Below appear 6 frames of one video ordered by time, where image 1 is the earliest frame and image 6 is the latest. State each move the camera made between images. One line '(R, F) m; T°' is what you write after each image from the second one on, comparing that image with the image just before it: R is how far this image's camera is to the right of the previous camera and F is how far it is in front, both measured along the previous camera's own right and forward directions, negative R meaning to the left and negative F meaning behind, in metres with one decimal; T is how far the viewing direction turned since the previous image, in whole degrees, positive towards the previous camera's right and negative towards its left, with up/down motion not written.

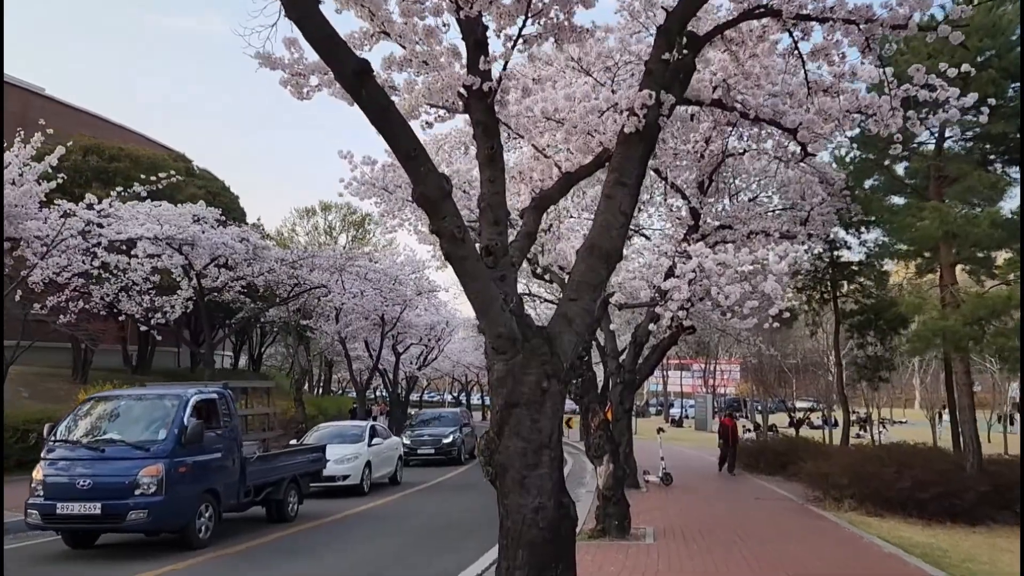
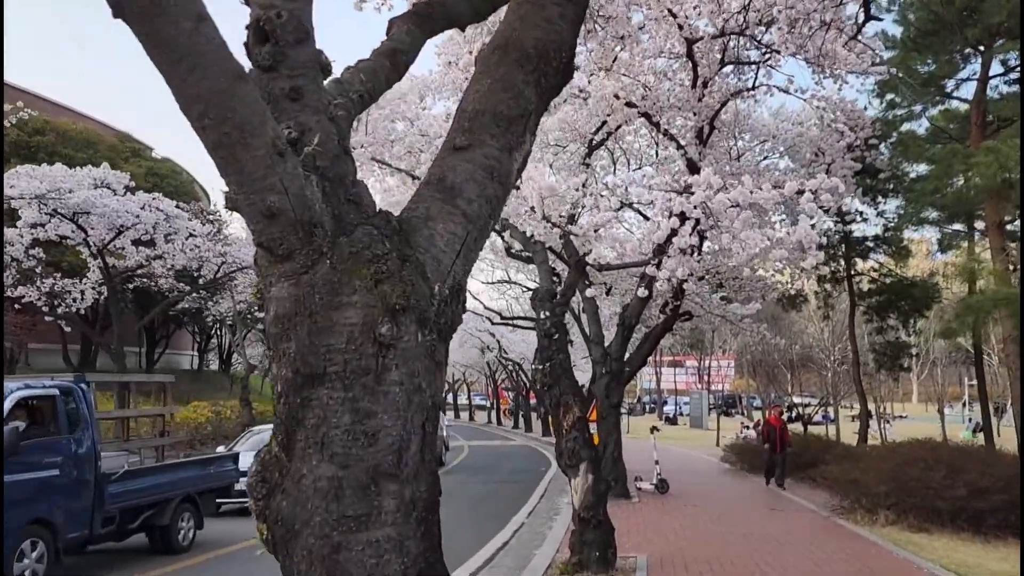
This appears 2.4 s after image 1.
(+0.5, +2.6) m; +1°
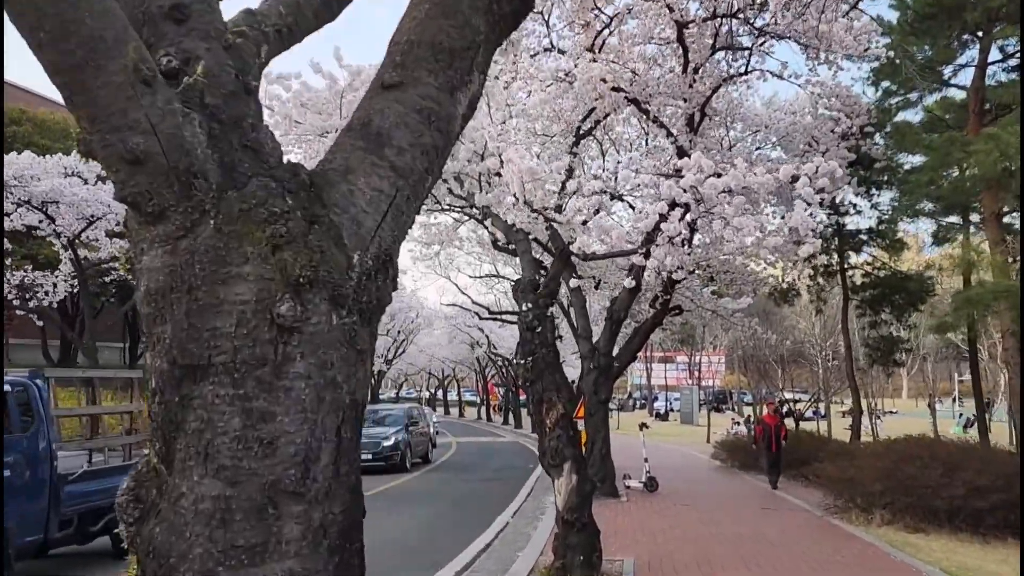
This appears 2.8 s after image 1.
(+0.1, +0.4) m; +1°
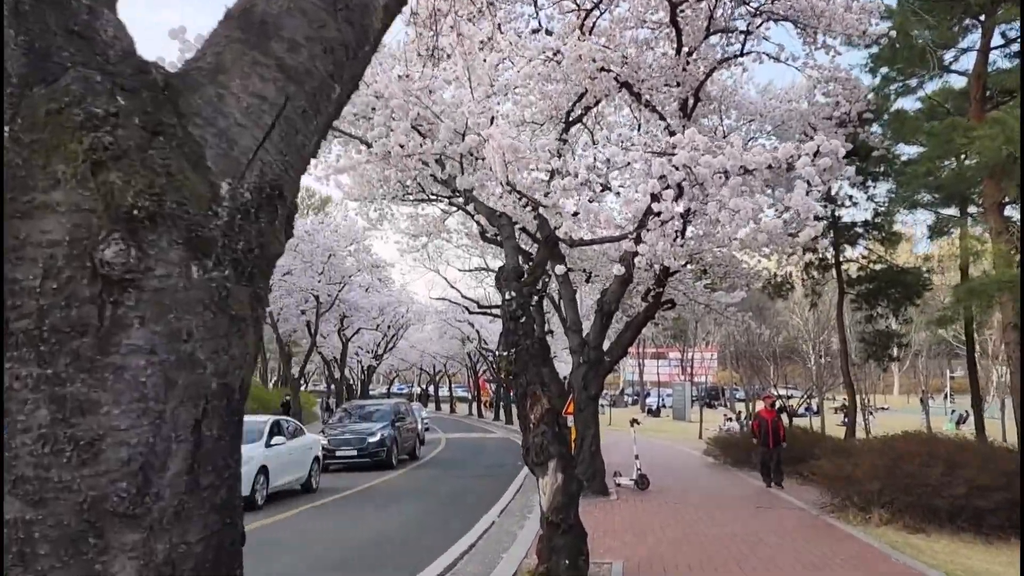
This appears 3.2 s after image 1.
(+0.1, +0.4) m; +1°
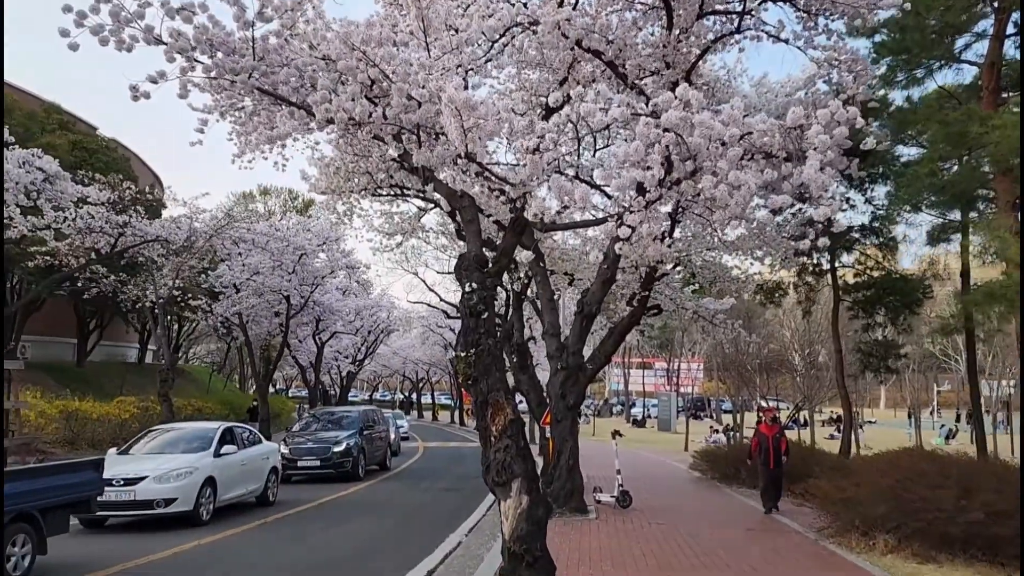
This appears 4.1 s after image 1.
(+0.2, +1.0) m; +1°
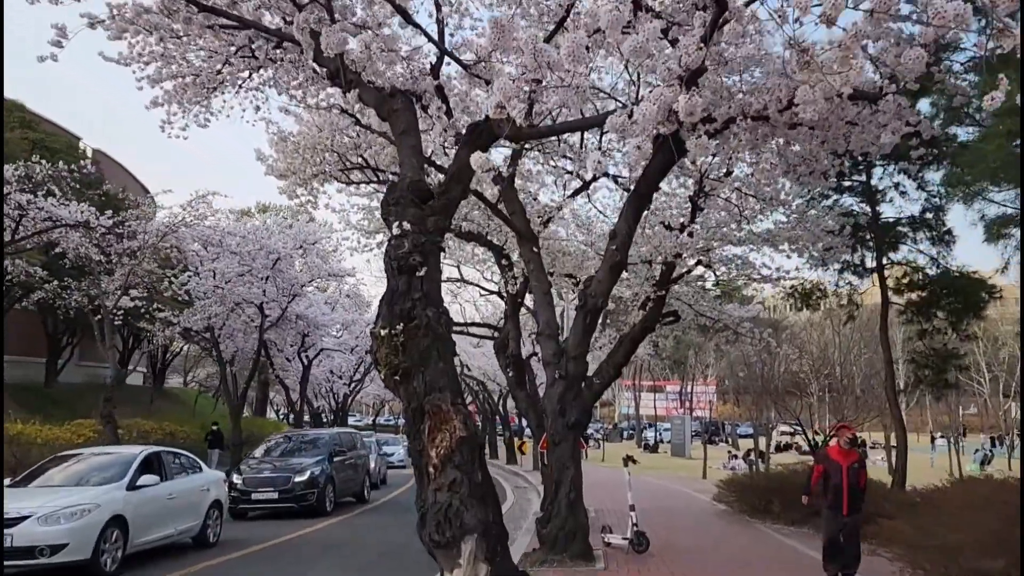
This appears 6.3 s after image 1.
(+0.3, +2.4) m; -1°
